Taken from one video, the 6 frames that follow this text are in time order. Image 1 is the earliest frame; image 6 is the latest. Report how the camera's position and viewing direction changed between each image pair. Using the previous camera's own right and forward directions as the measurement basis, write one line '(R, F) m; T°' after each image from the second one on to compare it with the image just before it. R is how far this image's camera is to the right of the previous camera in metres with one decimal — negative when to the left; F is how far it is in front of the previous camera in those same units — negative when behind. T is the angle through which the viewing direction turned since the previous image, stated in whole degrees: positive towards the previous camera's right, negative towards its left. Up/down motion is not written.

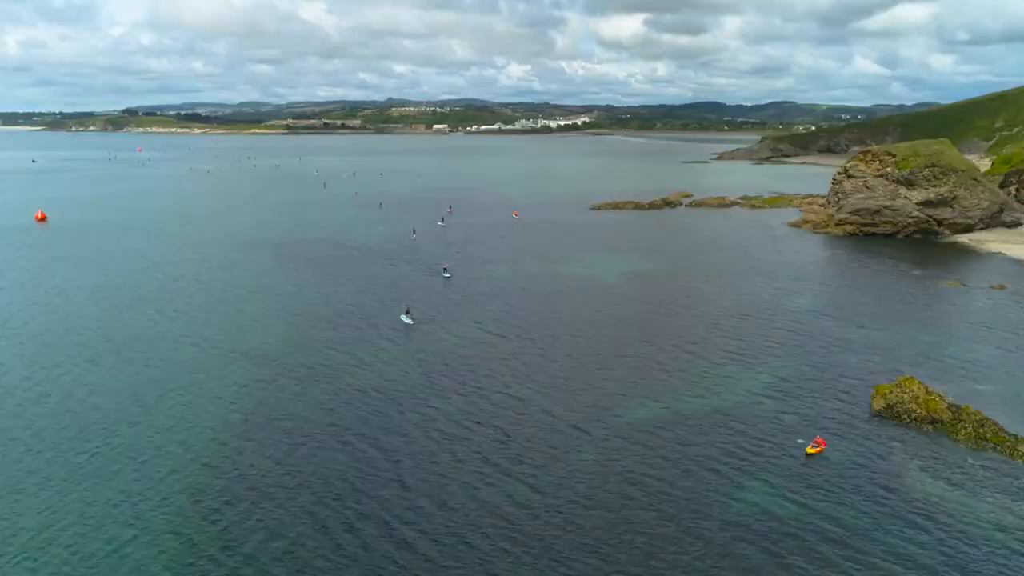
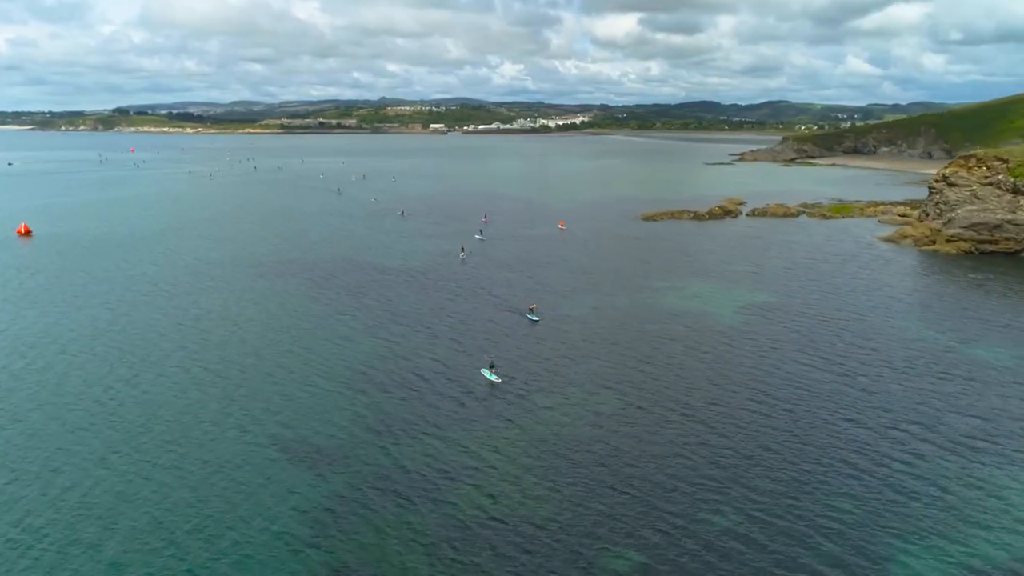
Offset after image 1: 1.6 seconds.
(-9.1, +12.0) m; +1°
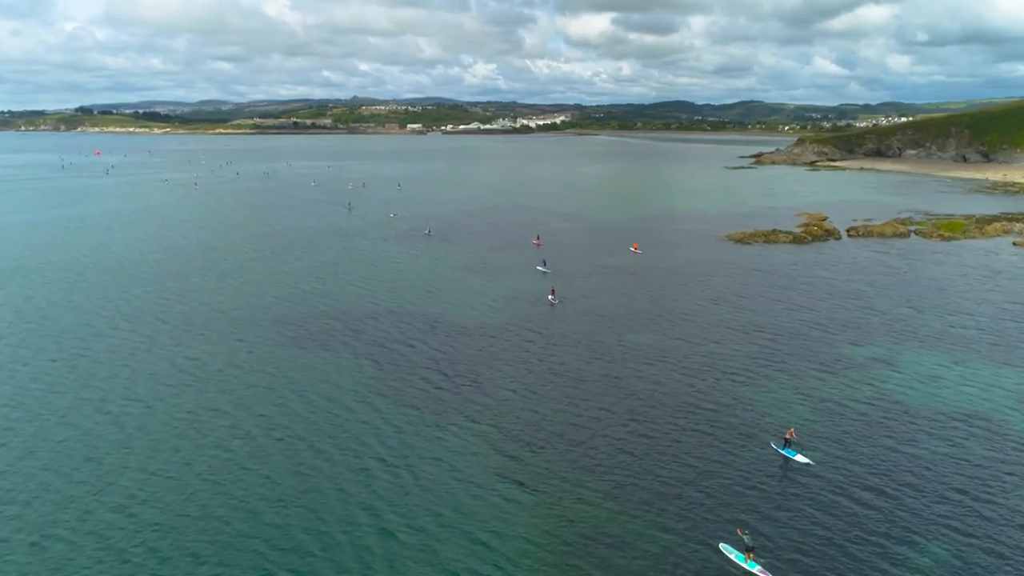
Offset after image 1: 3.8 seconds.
(-13.7, +18.8) m; +2°
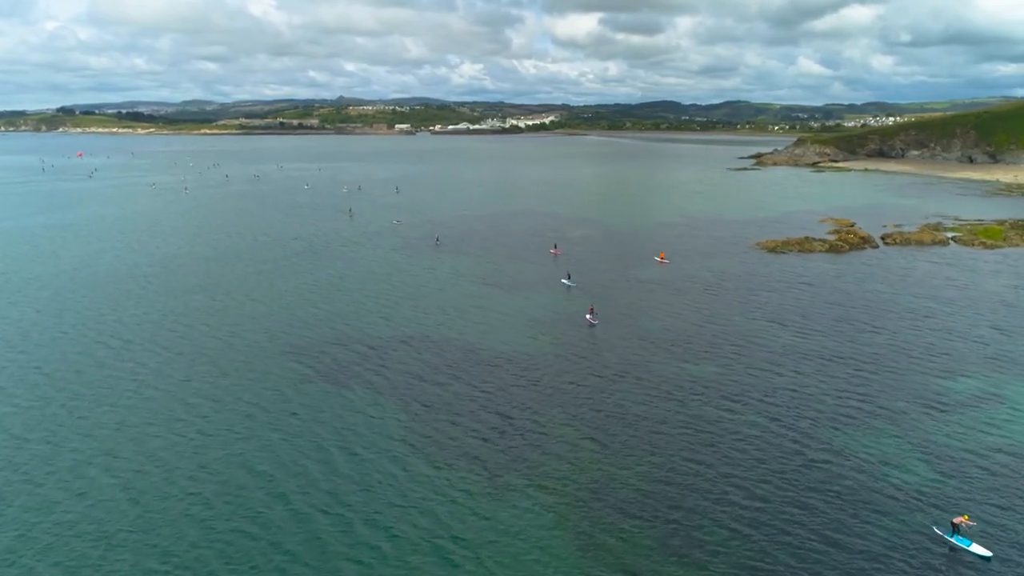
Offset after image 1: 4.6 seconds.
(-4.6, +6.1) m; +1°
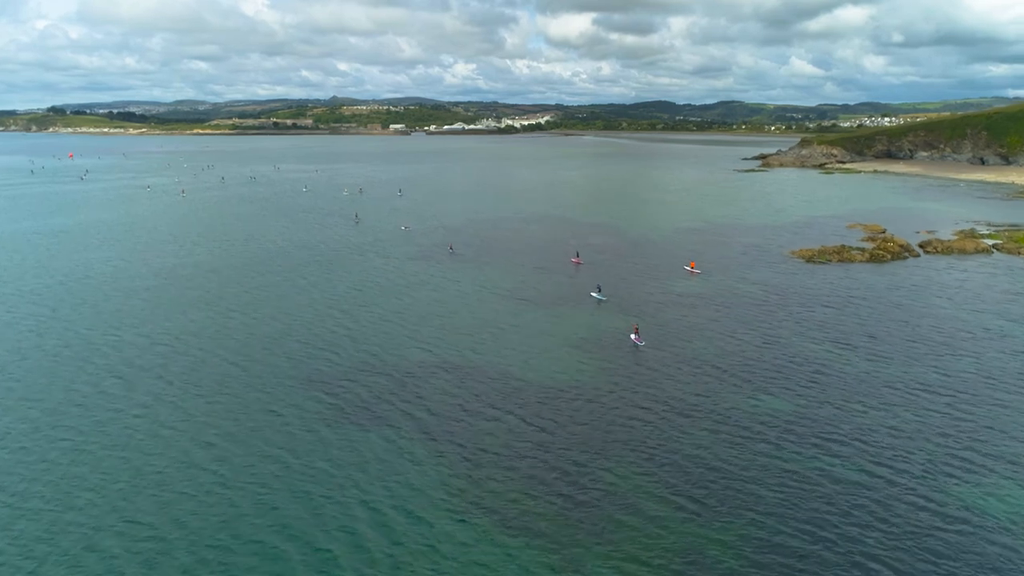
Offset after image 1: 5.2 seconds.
(-3.9, +5.2) m; +1°
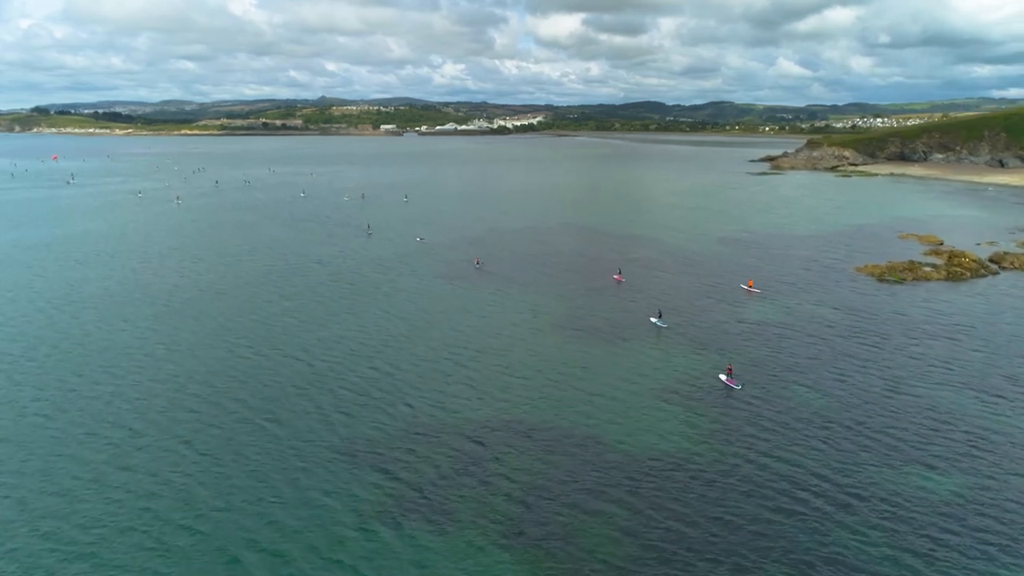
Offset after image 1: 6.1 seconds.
(-6.5, +8.5) m; +1°
